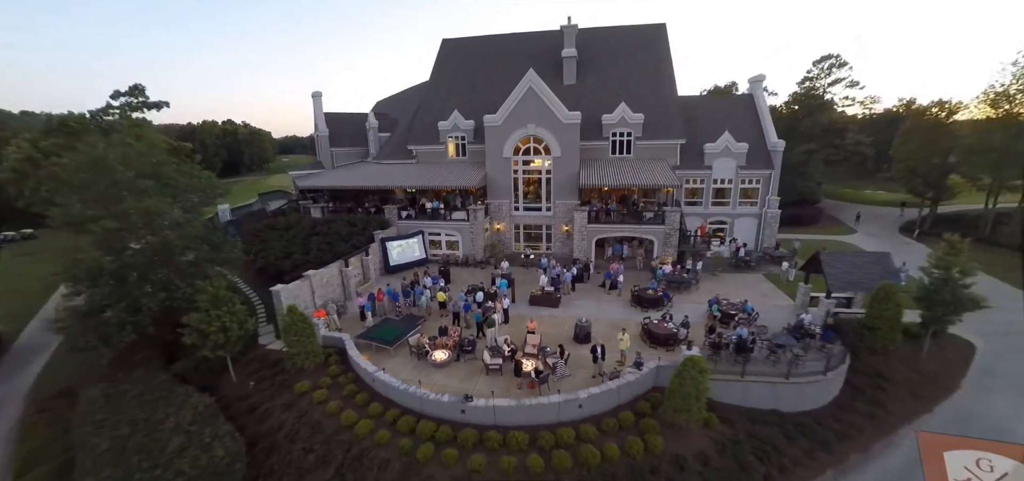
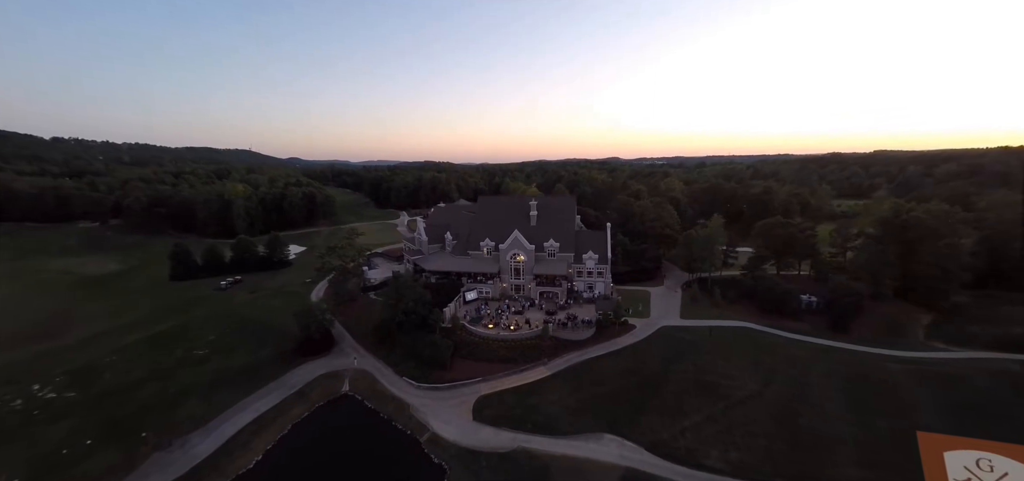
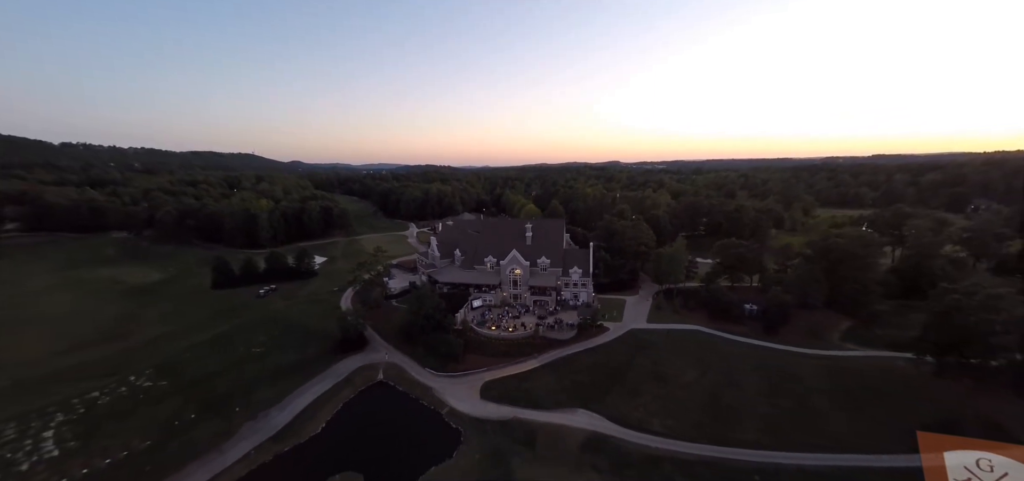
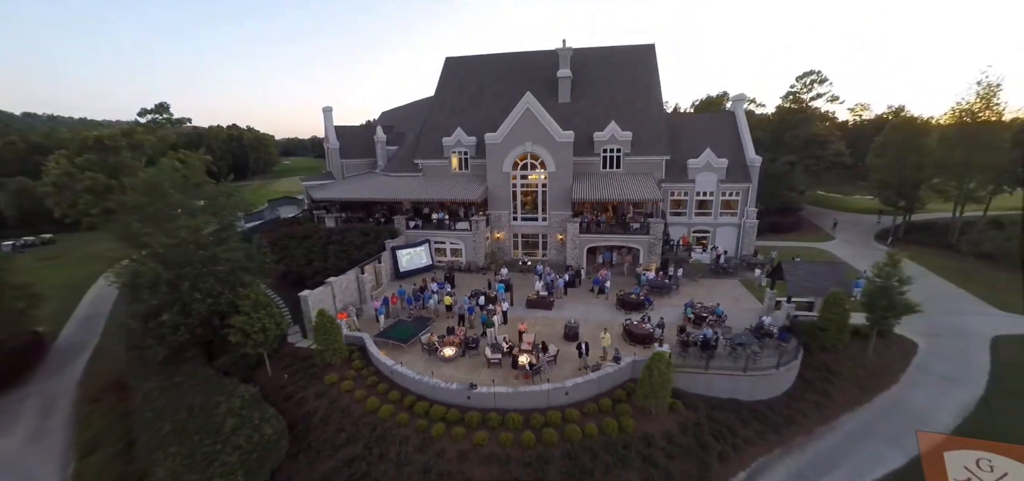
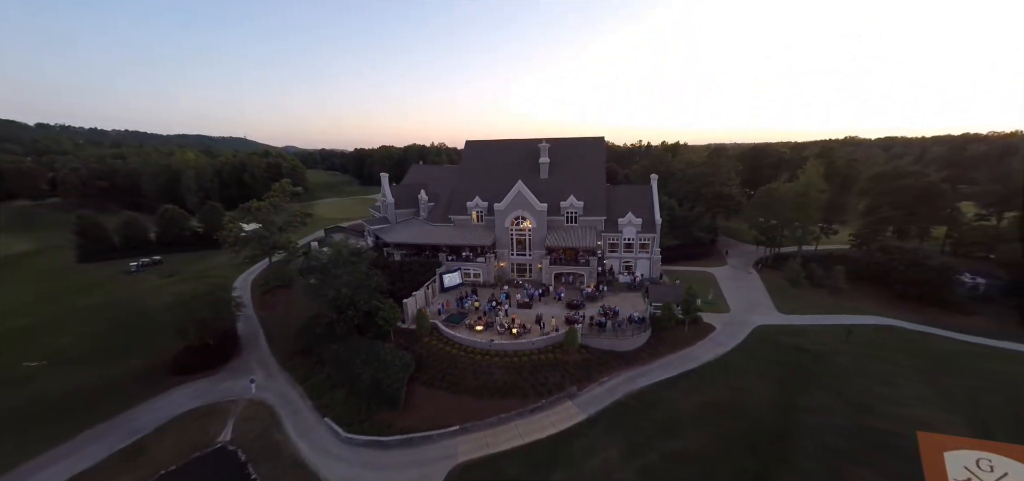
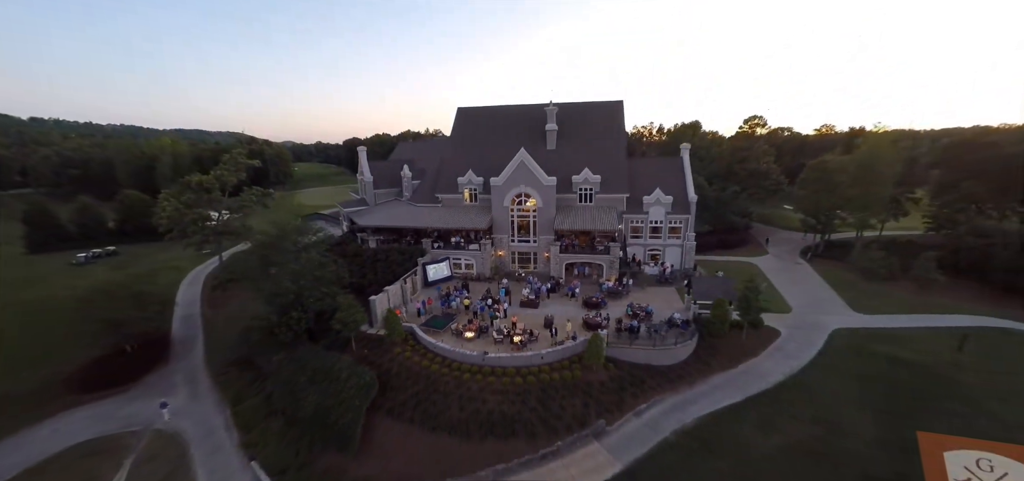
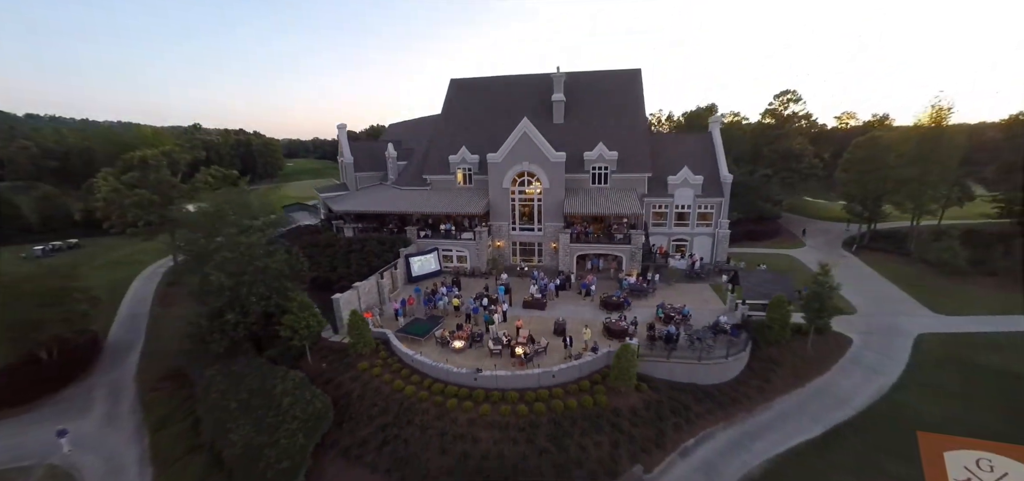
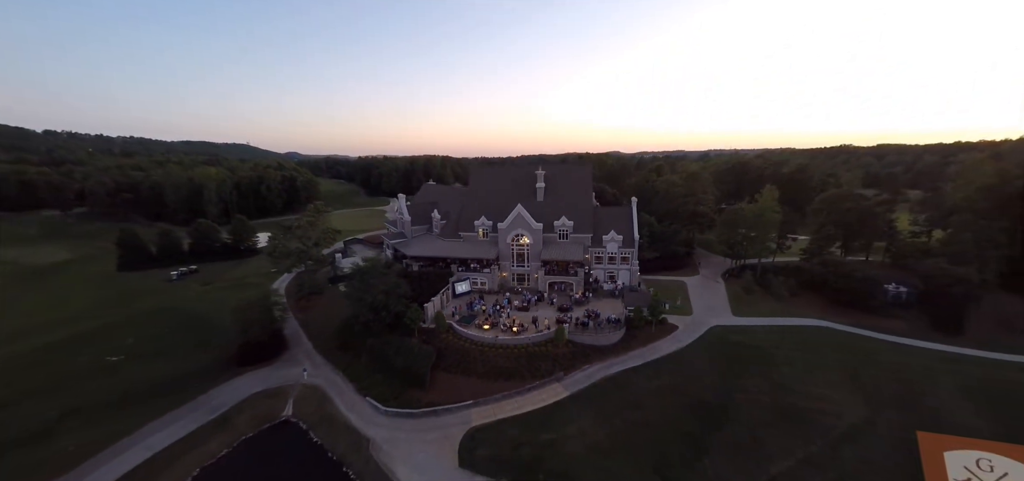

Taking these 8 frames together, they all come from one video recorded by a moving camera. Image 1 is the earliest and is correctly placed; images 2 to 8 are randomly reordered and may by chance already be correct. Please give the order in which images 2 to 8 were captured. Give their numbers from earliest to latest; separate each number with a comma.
4, 7, 6, 5, 8, 2, 3
